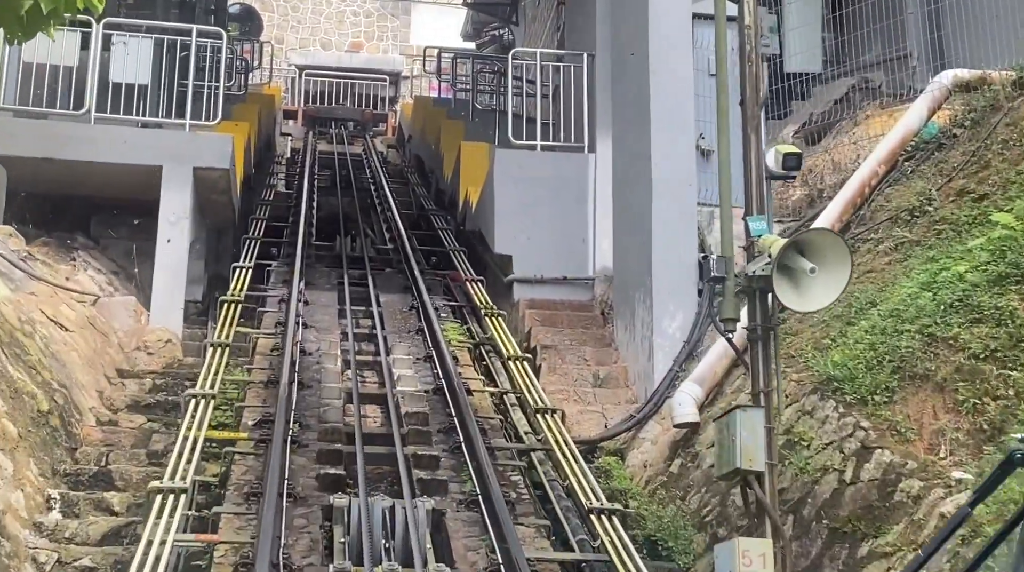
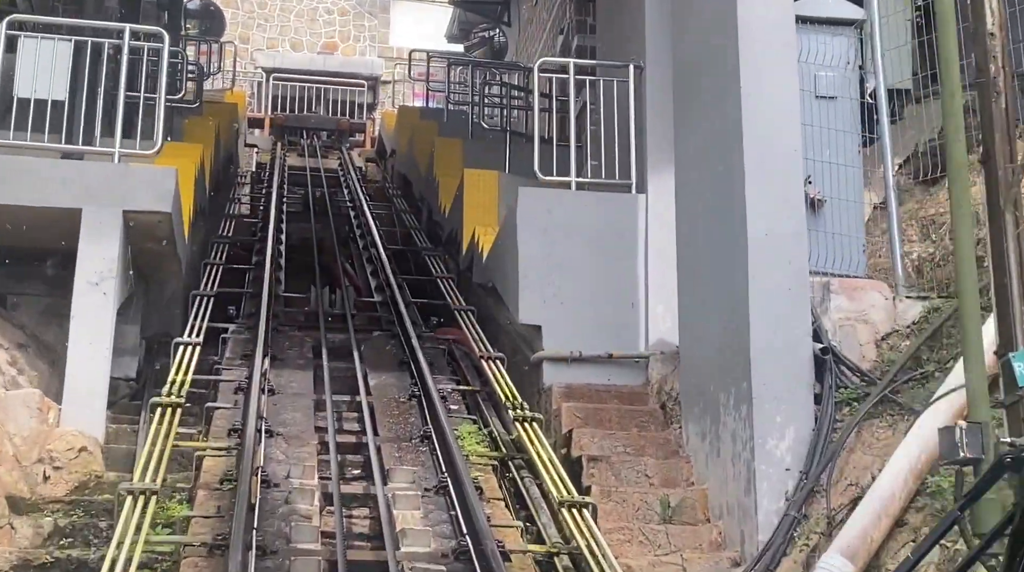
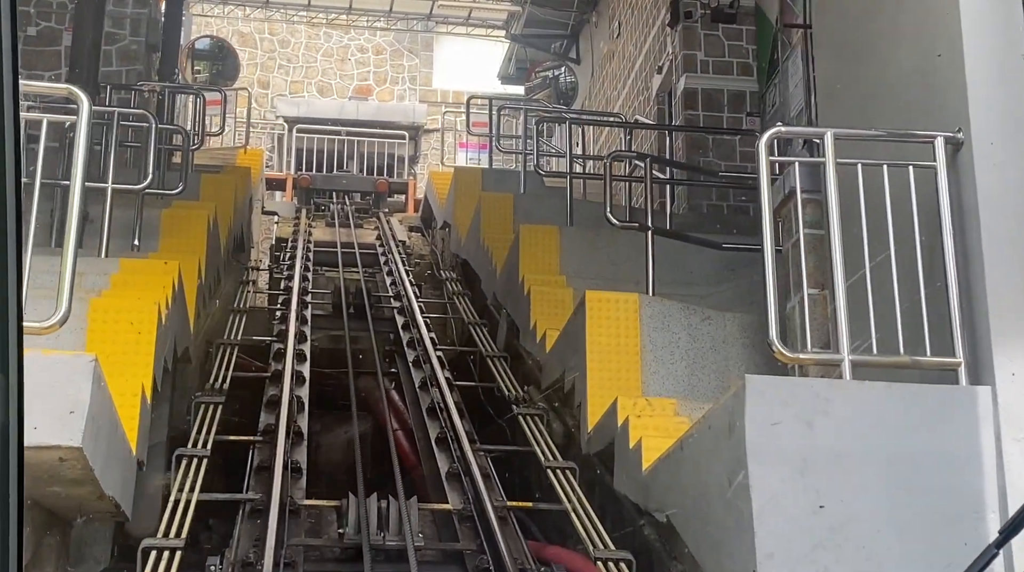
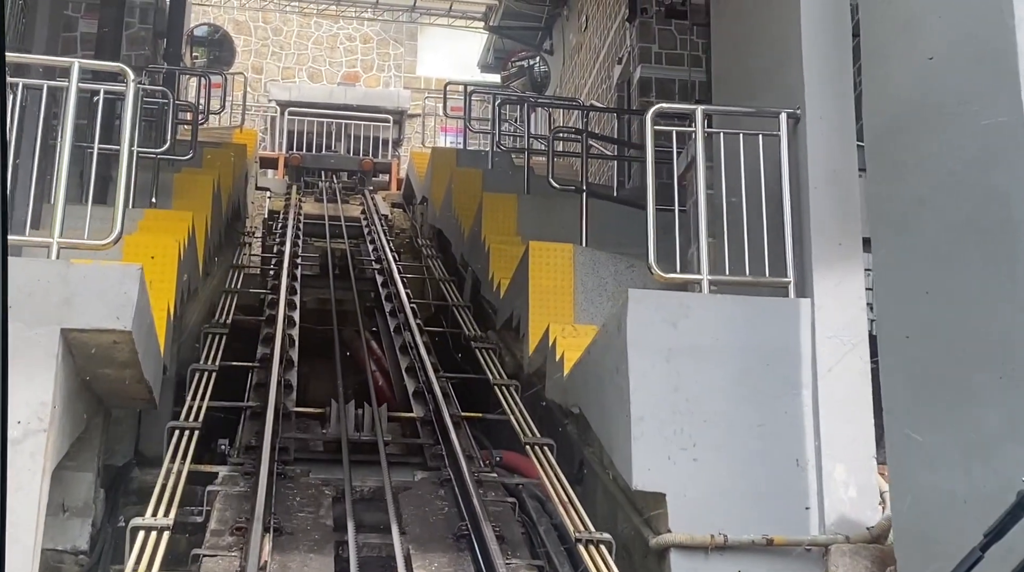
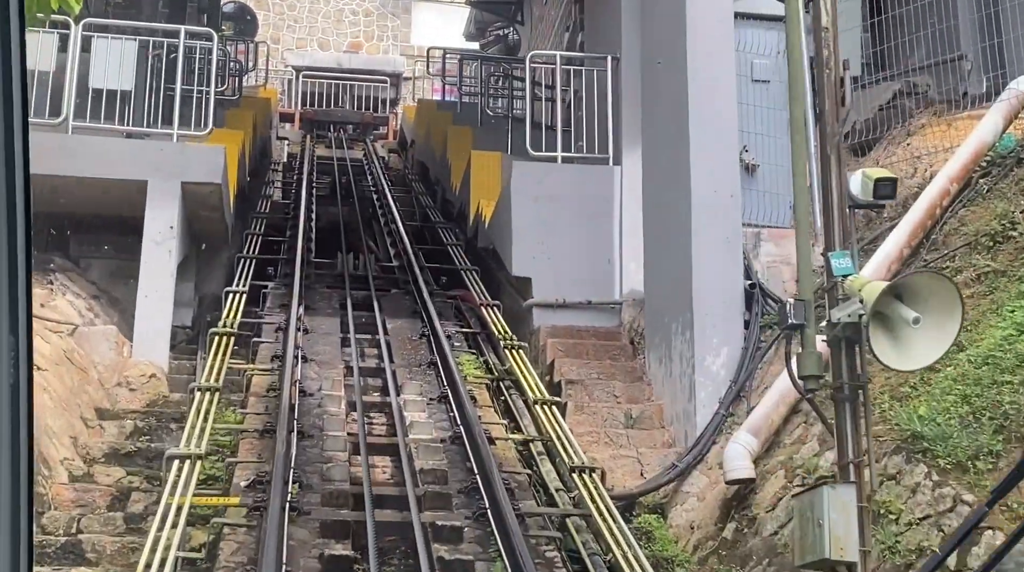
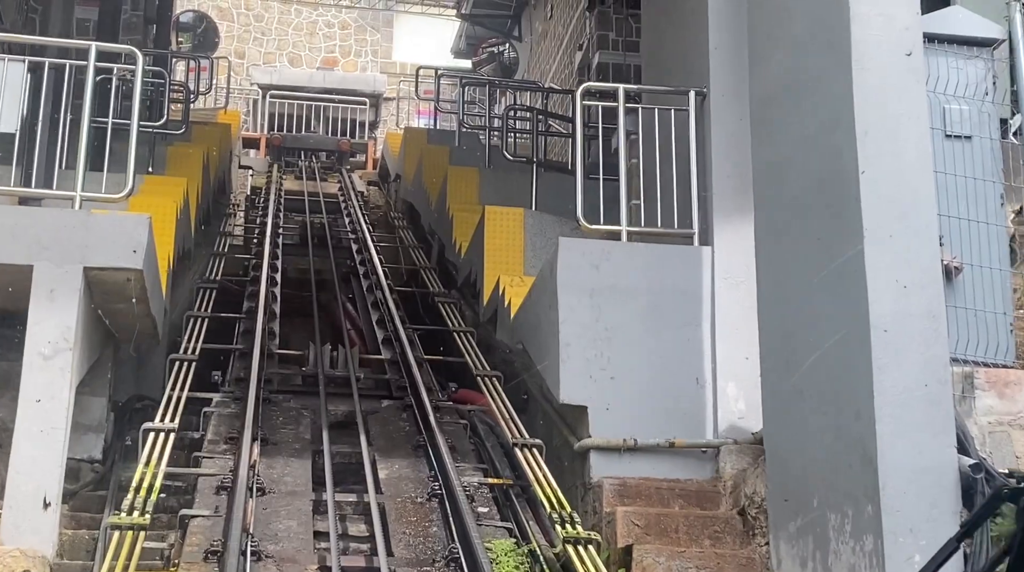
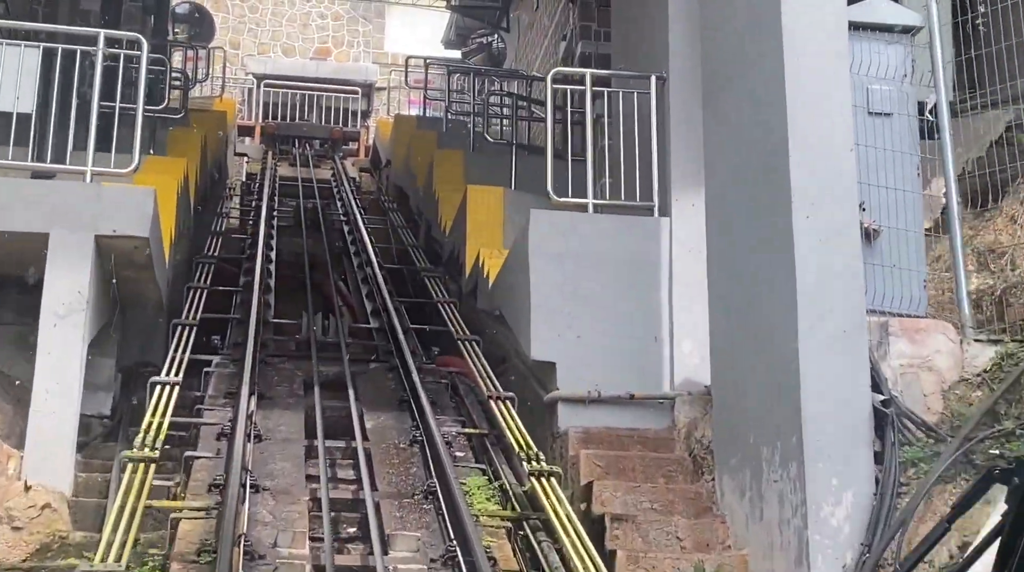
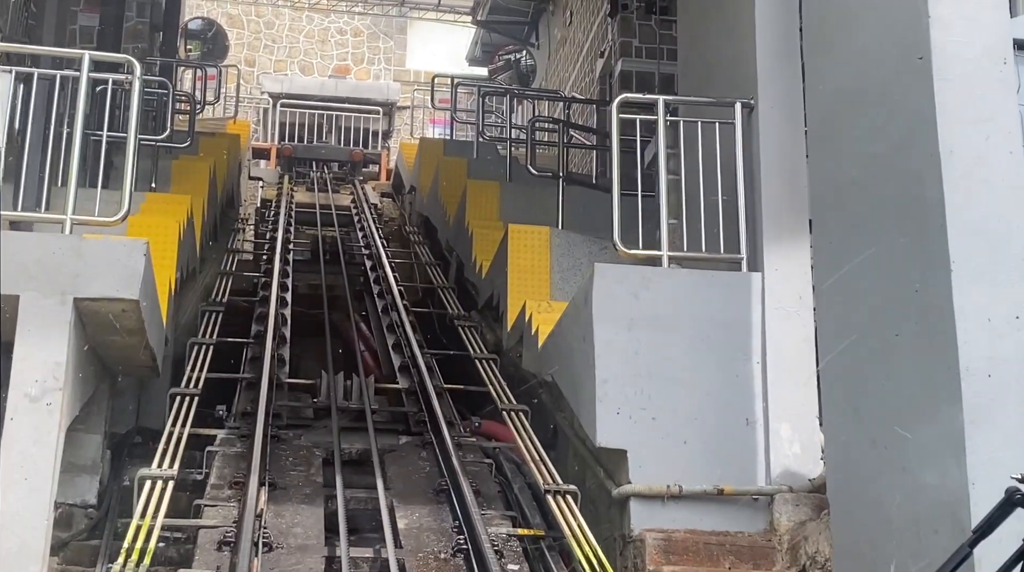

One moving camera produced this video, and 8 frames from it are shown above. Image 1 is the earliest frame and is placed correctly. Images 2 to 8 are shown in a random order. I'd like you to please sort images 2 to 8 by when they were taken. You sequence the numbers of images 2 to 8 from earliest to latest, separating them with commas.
5, 2, 7, 6, 8, 4, 3
